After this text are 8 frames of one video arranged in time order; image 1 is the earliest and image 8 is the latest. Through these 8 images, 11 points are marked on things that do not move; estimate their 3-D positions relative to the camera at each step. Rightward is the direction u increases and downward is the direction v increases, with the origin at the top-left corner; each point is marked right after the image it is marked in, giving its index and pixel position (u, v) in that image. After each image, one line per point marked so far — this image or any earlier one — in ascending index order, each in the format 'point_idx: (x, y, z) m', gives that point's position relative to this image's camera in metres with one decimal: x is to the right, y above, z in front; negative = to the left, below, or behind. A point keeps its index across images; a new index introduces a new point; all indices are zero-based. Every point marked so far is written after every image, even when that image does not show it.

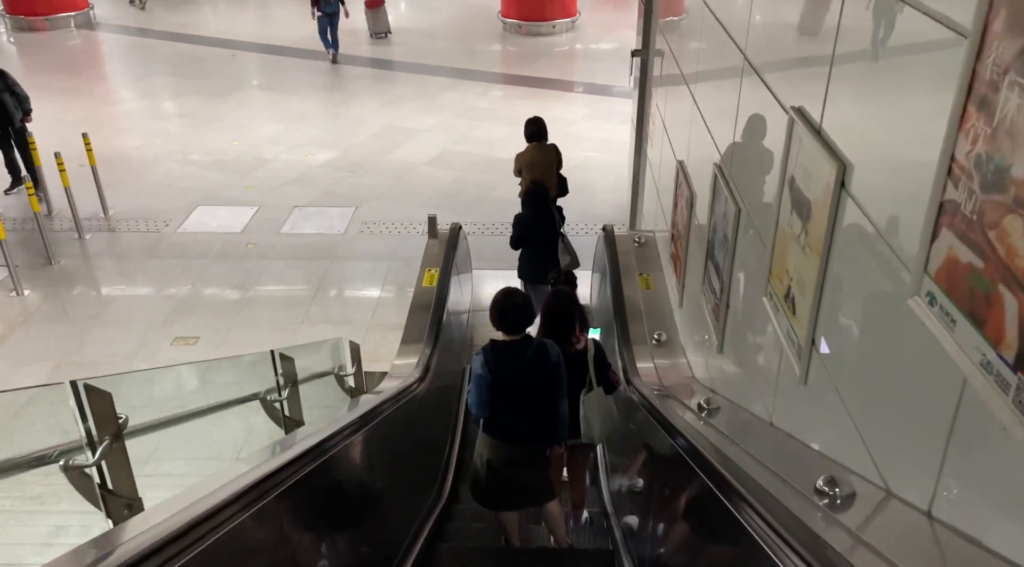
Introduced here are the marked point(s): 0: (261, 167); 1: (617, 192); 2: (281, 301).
0: (-2.6, +1.2, +7.6) m
1: (+1.0, +0.9, +7.2) m
2: (-1.7, -0.1, +5.6) m
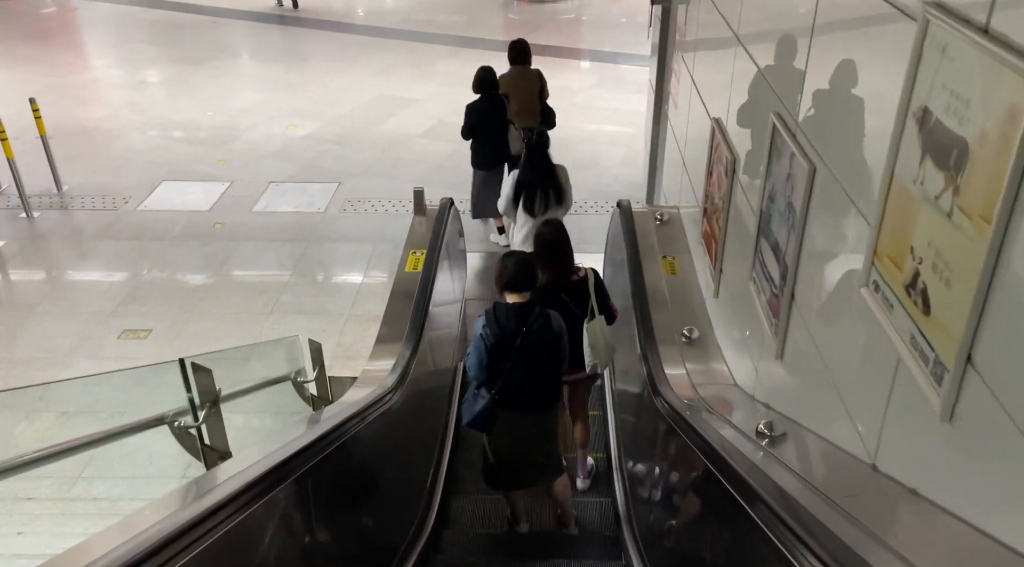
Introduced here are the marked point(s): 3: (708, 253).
0: (-2.5, +1.3, +6.9) m
1: (+1.0, +1.0, +6.5) m
2: (-1.7, 0.0, +4.9) m
3: (+0.9, +0.1, +3.4) m
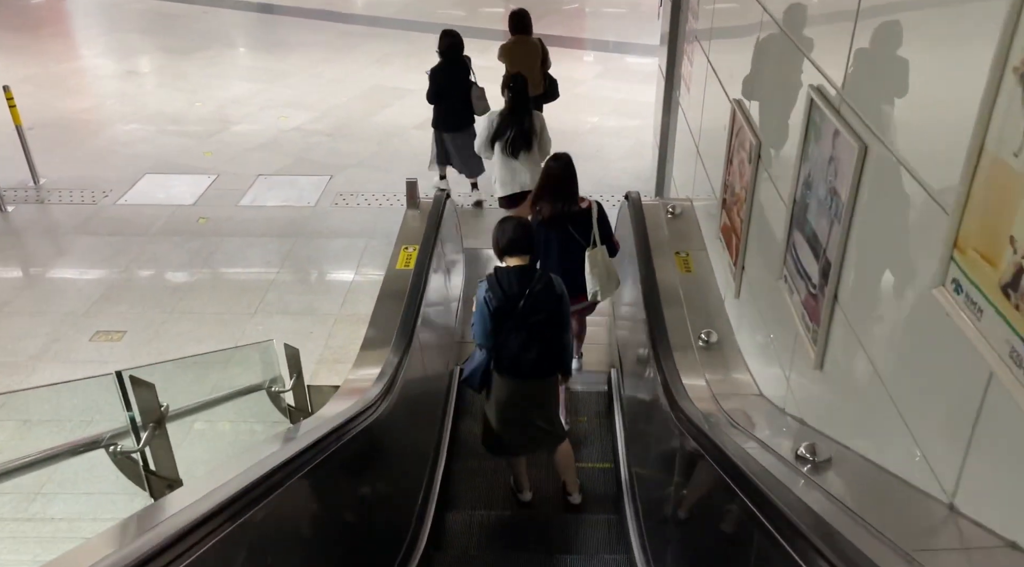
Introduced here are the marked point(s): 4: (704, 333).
0: (-2.5, +1.3, +6.6) m
1: (+1.0, +1.0, +6.2) m
2: (-1.7, 0.0, +4.6) m
3: (+0.9, +0.1, +3.1) m
4: (+0.7, -0.2, +2.9) m
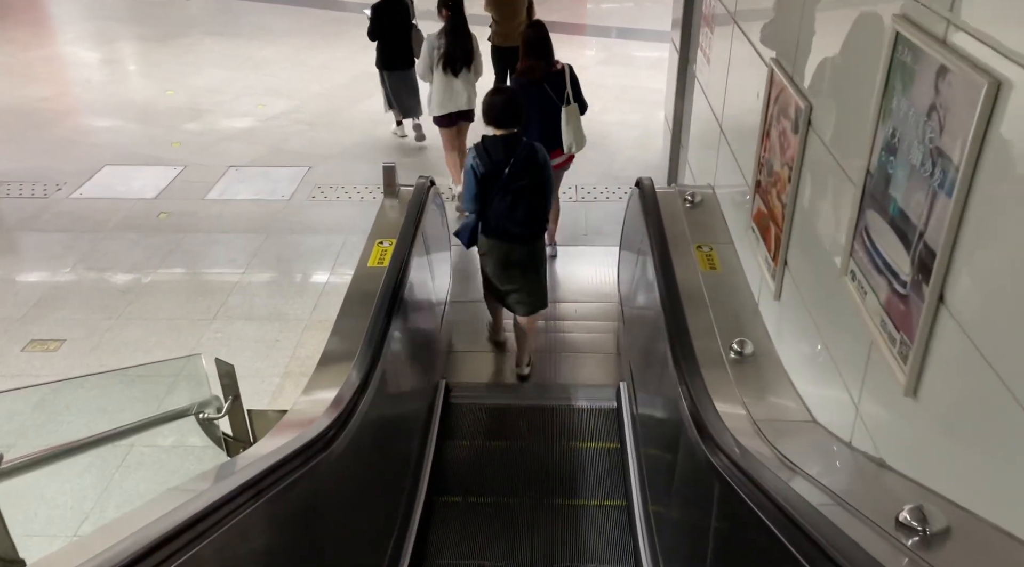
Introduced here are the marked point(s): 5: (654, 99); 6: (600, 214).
0: (-2.6, +1.3, +6.1) m
1: (+1.0, +1.0, +5.7) m
2: (-1.8, 0.0, +4.1) m
3: (+0.9, +0.1, +2.6) m
4: (+0.7, -0.2, +2.4) m
5: (+1.2, +1.6, +6.5) m
6: (+0.6, +0.5, +4.9) m
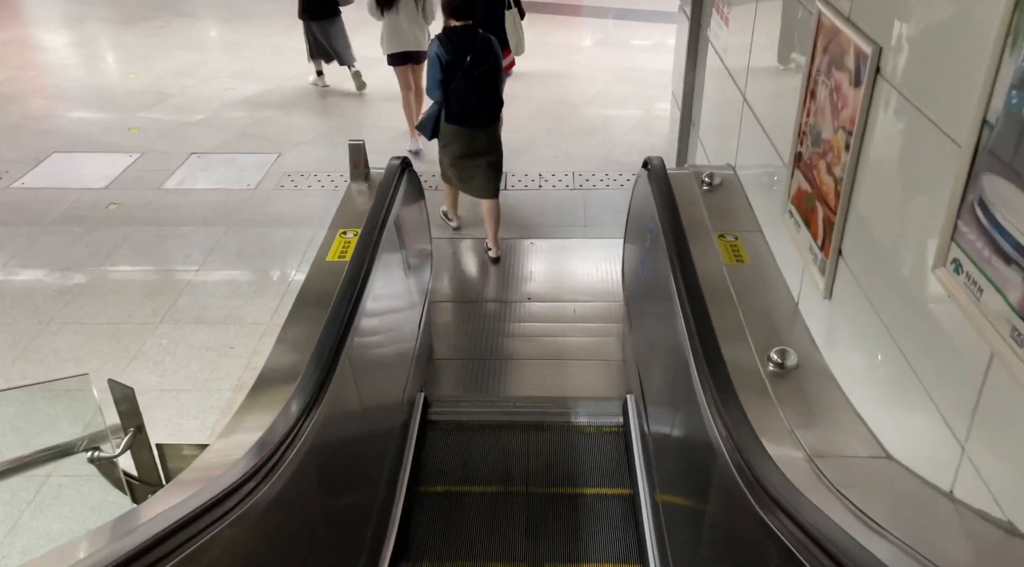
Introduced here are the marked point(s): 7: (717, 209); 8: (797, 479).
0: (-2.6, +1.3, +5.6) m
1: (+0.9, +1.1, +5.2) m
2: (-1.8, 0.0, +3.6) m
3: (+0.8, +0.1, +2.1) m
4: (+0.7, -0.2, +1.9) m
5: (+1.2, +1.6, +6.0) m
6: (+0.5, +0.5, +4.4) m
7: (+0.7, +0.3, +2.7) m
8: (+0.6, -0.4, +1.5) m
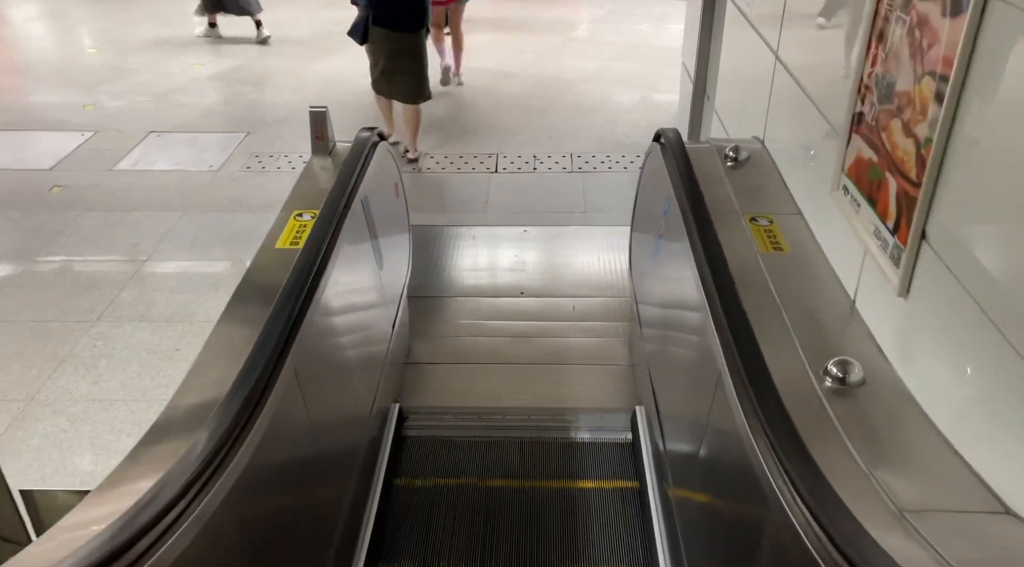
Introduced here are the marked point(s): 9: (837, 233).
0: (-2.7, +1.4, +5.1) m
1: (+0.9, +1.1, +4.8) m
2: (-1.9, 0.0, +3.1) m
3: (+0.8, +0.2, +1.7) m
4: (+0.7, -0.2, +1.5) m
5: (+1.1, +1.7, +5.6) m
6: (+0.5, +0.5, +4.0) m
7: (+0.7, +0.3, +2.2) m
8: (+0.5, -0.4, +1.1) m
9: (+0.8, +0.1, +1.8) m
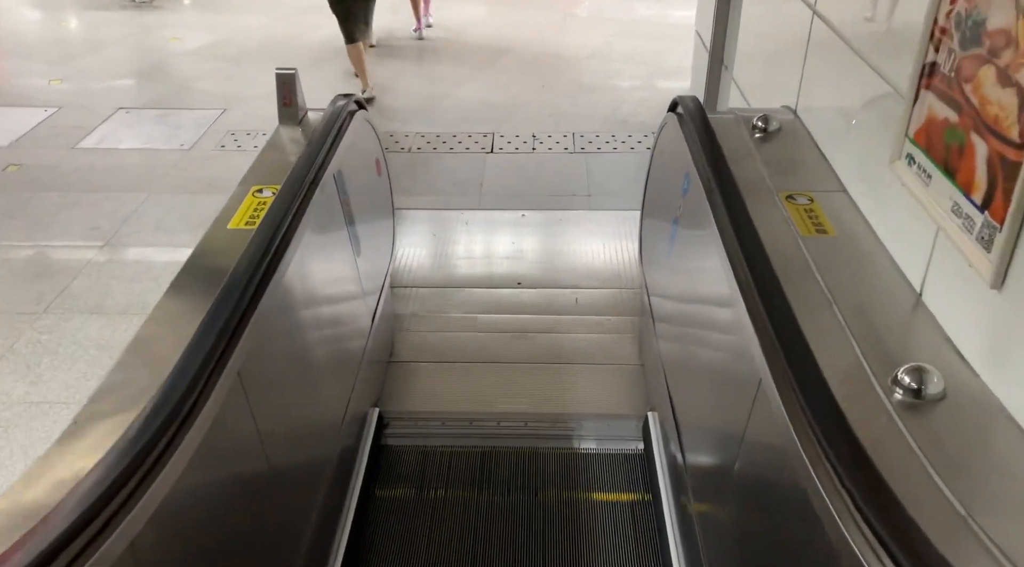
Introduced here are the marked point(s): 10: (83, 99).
0: (-2.7, +1.5, +4.8) m
1: (+0.9, +1.2, +4.4) m
2: (-1.9, +0.1, +2.8) m
3: (+0.8, +0.2, +1.4) m
4: (+0.6, -0.1, +1.2) m
5: (+1.1, +1.7, +5.3) m
6: (+0.5, +0.6, +3.7) m
7: (+0.7, +0.3, +1.9) m
8: (+0.5, -0.3, +0.8) m
9: (+0.8, +0.1, +1.5) m
10: (-2.4, +1.0, +4.2) m
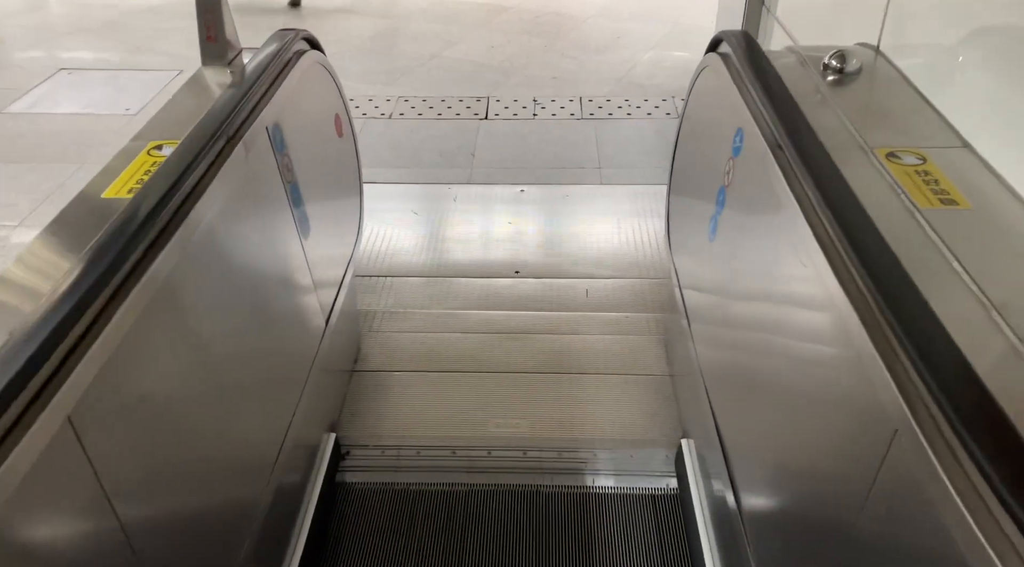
0: (-2.7, +1.5, +4.3) m
1: (+0.9, +1.2, +3.9) m
2: (-1.9, +0.1, +2.3) m
3: (+0.8, +0.2, +0.9) m
4: (+0.6, -0.1, +0.7) m
5: (+1.1, +1.8, +4.7) m
6: (+0.4, +0.6, +3.2) m
7: (+0.7, +0.3, +1.4) m
8: (+0.5, -0.4, +0.3) m
9: (+0.8, +0.2, +1.0) m
10: (-2.4, +1.1, +3.7) m
